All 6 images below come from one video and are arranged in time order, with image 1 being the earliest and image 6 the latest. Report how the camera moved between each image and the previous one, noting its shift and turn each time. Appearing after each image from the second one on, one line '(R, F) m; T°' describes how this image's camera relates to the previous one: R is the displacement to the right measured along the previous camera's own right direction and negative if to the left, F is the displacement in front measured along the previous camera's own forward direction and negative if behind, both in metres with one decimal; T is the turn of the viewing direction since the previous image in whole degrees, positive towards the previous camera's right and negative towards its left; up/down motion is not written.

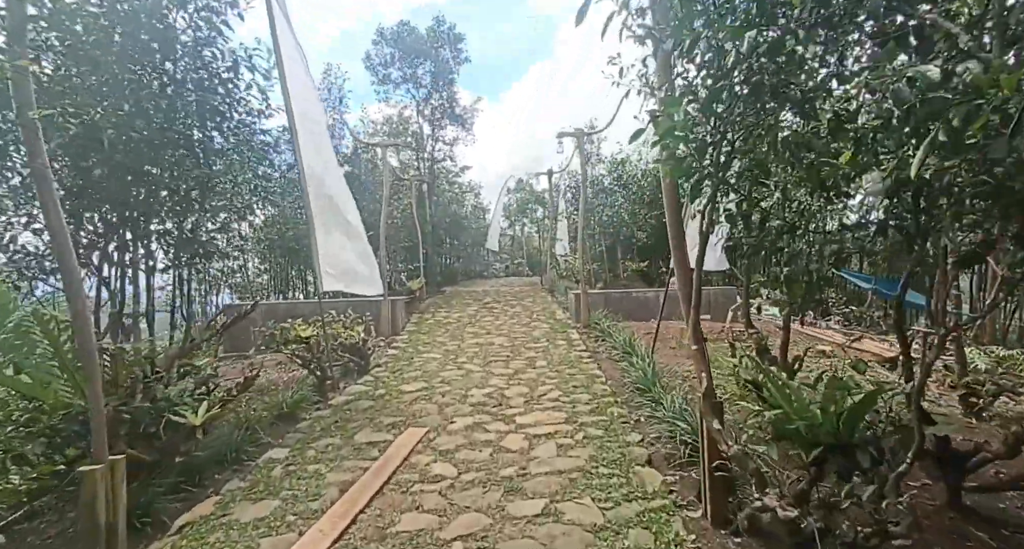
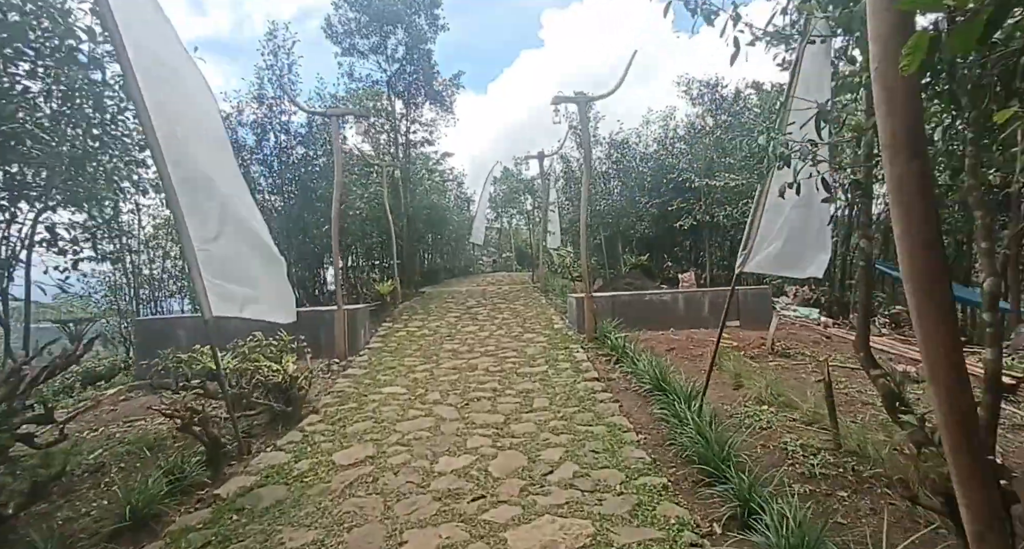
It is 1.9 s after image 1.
(0.0, +1.2) m; +1°
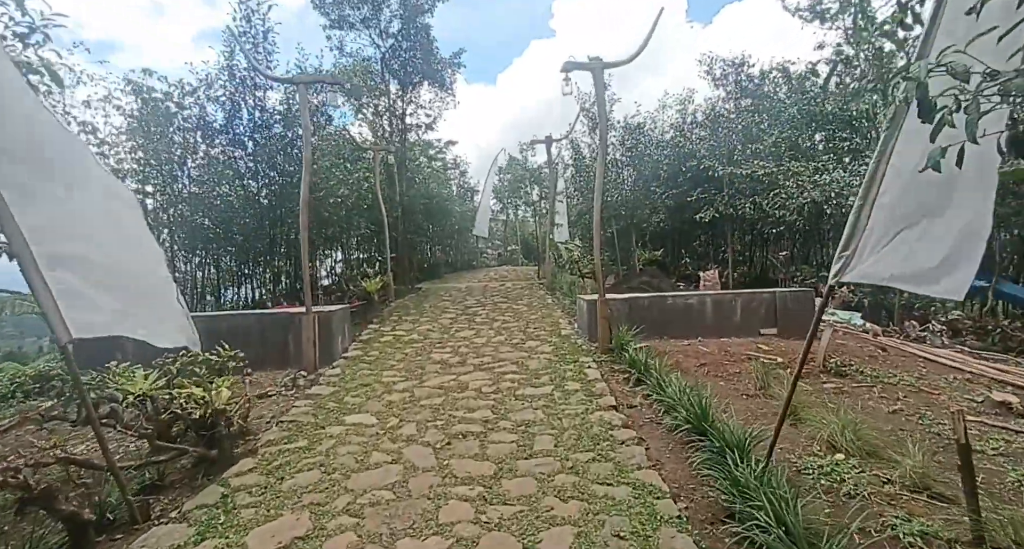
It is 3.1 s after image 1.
(+0.1, +0.8) m; -1°
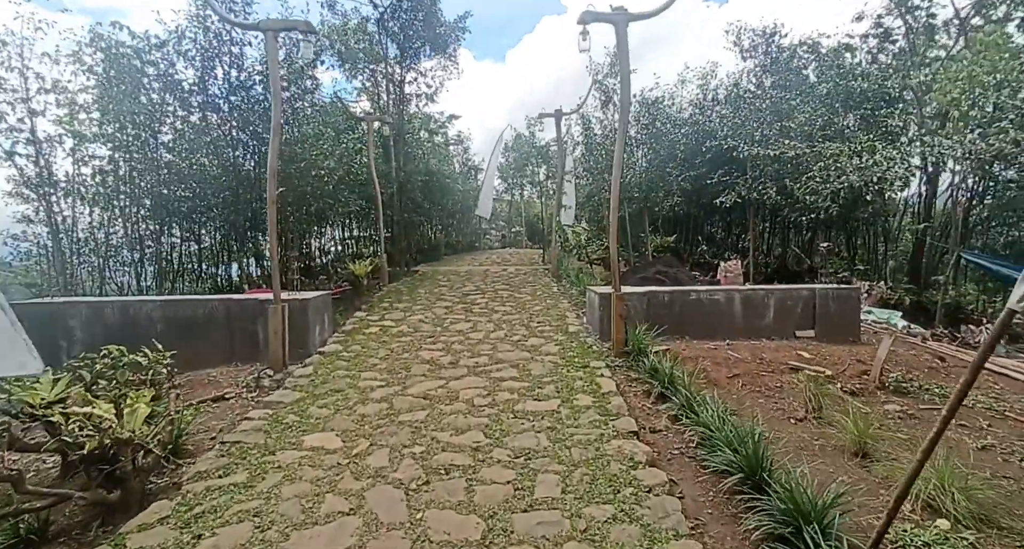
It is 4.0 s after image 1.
(0.0, +0.6) m; 0°
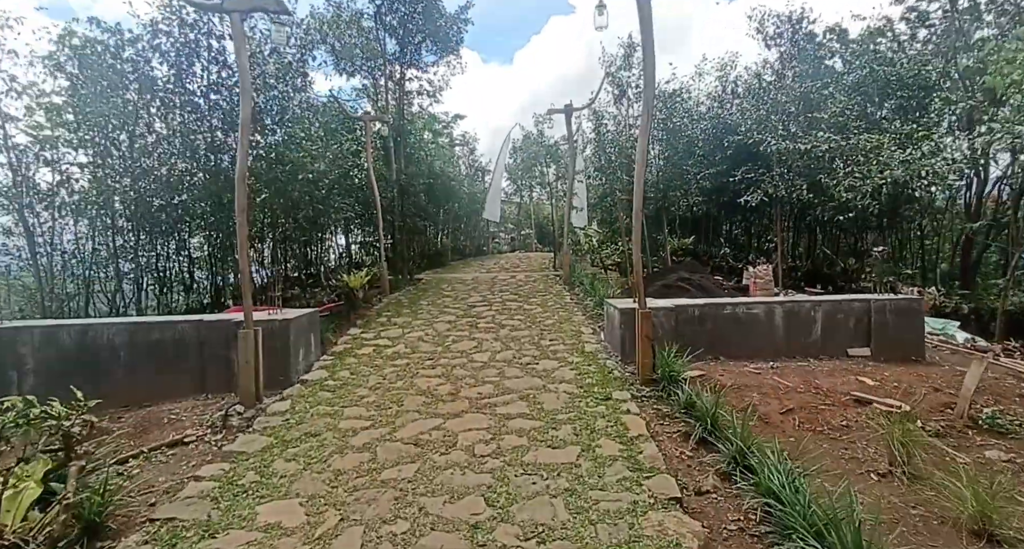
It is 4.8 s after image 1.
(0.0, +0.5) m; -1°
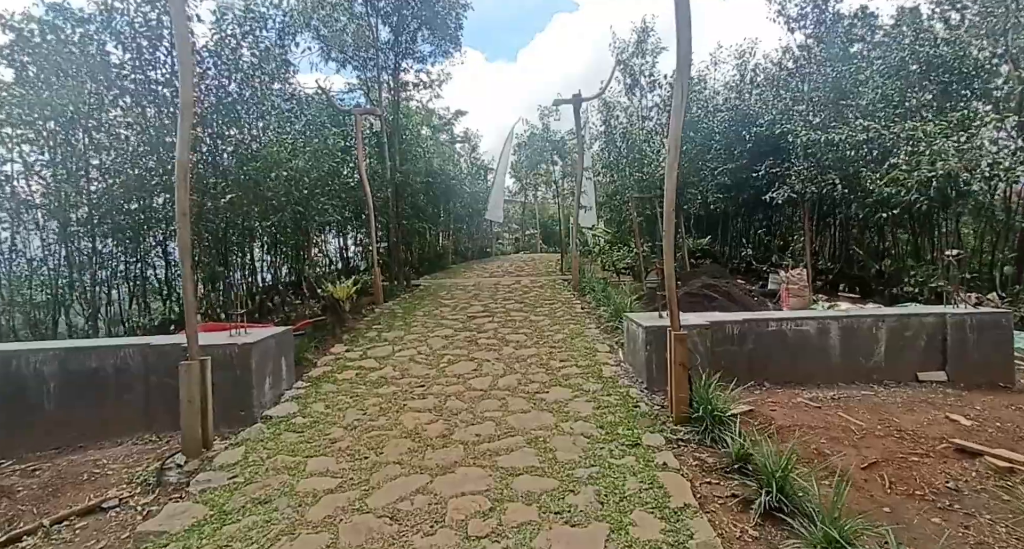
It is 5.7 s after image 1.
(0.0, +0.6) m; -1°
